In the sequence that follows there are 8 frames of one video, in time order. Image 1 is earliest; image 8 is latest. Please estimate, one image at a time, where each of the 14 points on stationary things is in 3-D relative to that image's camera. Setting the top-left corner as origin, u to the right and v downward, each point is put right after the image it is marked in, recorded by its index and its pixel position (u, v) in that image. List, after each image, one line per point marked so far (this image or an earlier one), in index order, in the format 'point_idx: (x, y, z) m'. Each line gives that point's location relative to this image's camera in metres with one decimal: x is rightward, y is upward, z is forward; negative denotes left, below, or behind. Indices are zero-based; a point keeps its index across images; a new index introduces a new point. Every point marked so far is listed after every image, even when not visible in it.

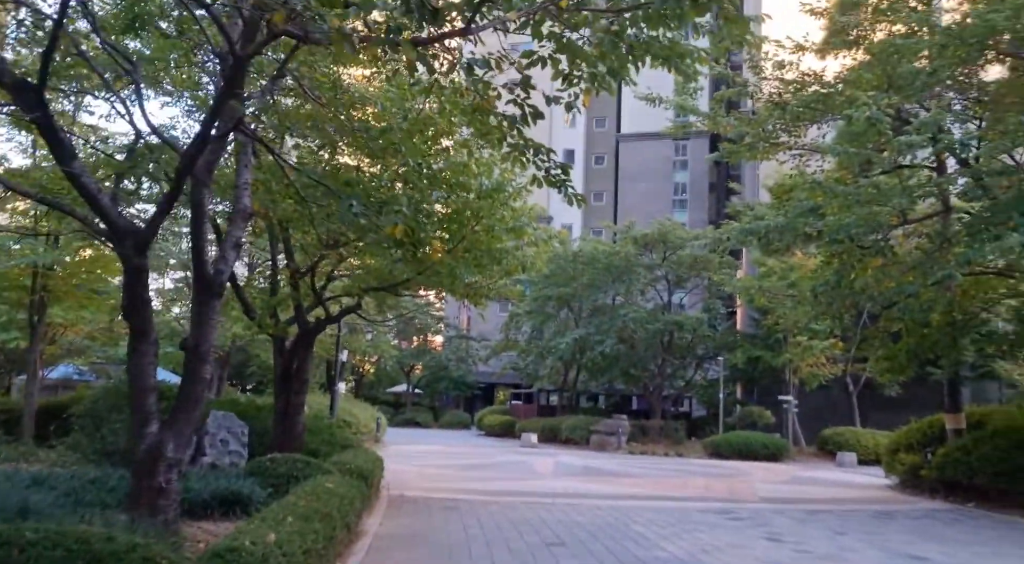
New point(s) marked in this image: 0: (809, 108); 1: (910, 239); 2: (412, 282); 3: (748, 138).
0: (+4.7, +2.8, +14.1) m
1: (+6.3, +0.7, +14.1) m
2: (-1.4, 0.0, +12.3) m
3: (+3.9, +2.4, +14.5) m
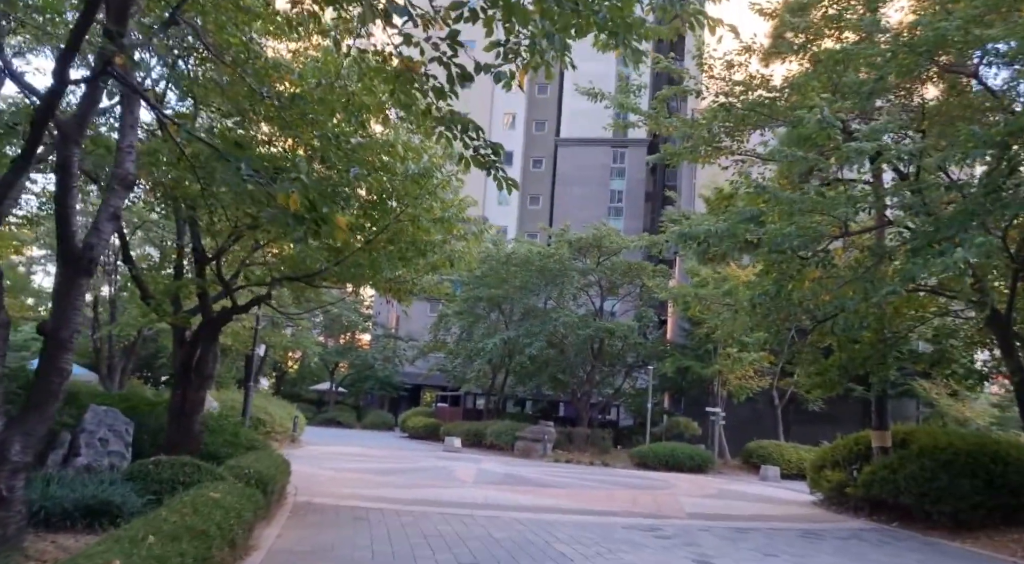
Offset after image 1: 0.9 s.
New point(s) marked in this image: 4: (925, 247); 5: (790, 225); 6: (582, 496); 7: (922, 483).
0: (+3.7, +2.6, +13.7) m
1: (+5.2, +0.5, +13.8) m
2: (-2.3, +0.1, +11.4) m
3: (+2.9, +2.2, +14.0) m
4: (+5.2, +0.6, +11.1) m
5: (+3.9, +0.9, +12.6) m
6: (+1.2, -3.8, +15.9) m
7: (+6.8, -3.4, +14.8) m
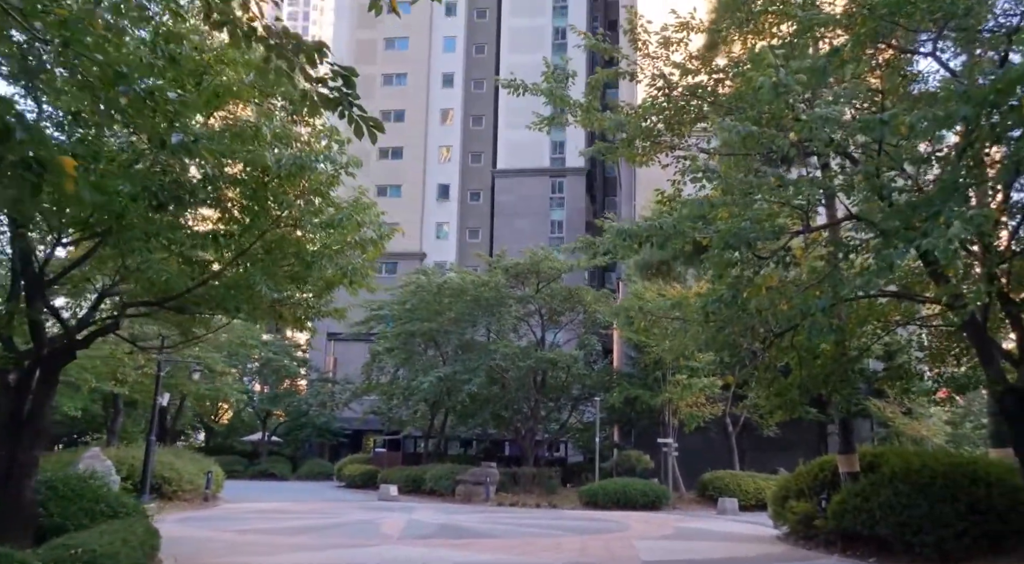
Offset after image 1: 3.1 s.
0: (+2.5, +2.5, +12.2) m
1: (+4.1, +0.4, +12.3) m
2: (-3.3, -0.2, +9.5) m
3: (+1.7, +2.0, +12.5) m
4: (+4.2, +0.6, +9.6) m
5: (+2.8, +0.8, +11.0) m
6: (+0.1, -4.1, +13.9) m
7: (+5.8, -3.4, +13.2) m
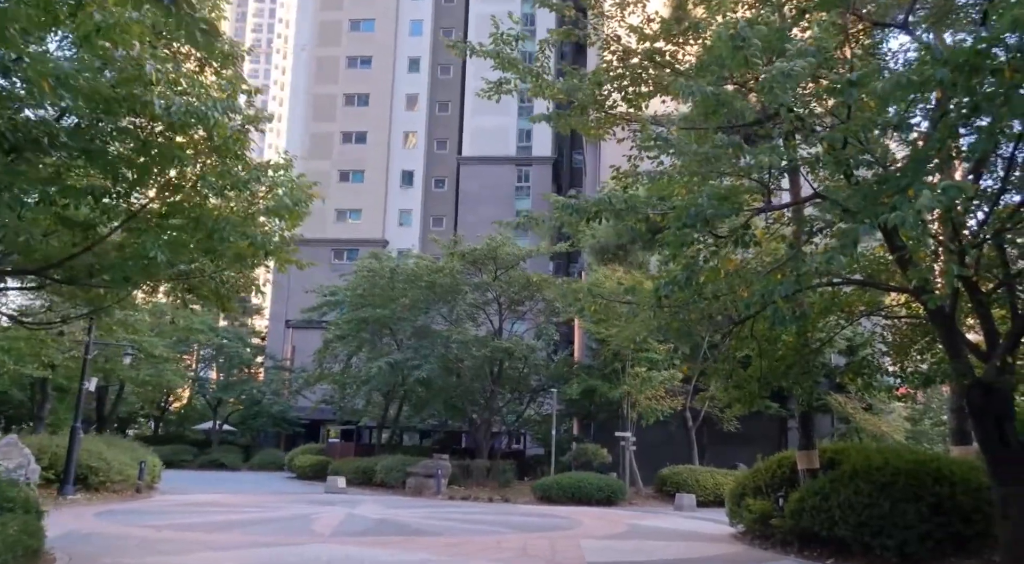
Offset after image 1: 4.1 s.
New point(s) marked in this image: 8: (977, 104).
0: (+1.8, +2.7, +11.3) m
1: (+3.3, +0.6, +11.5) m
2: (-4.0, +0.1, +8.4) m
3: (+0.9, +2.3, +11.6) m
4: (+3.5, +0.8, +8.8) m
5: (+2.1, +1.0, +10.2) m
6: (-0.8, -3.8, +13.1) m
7: (+4.9, -3.2, +12.5) m
8: (+4.2, +1.6, +8.1) m
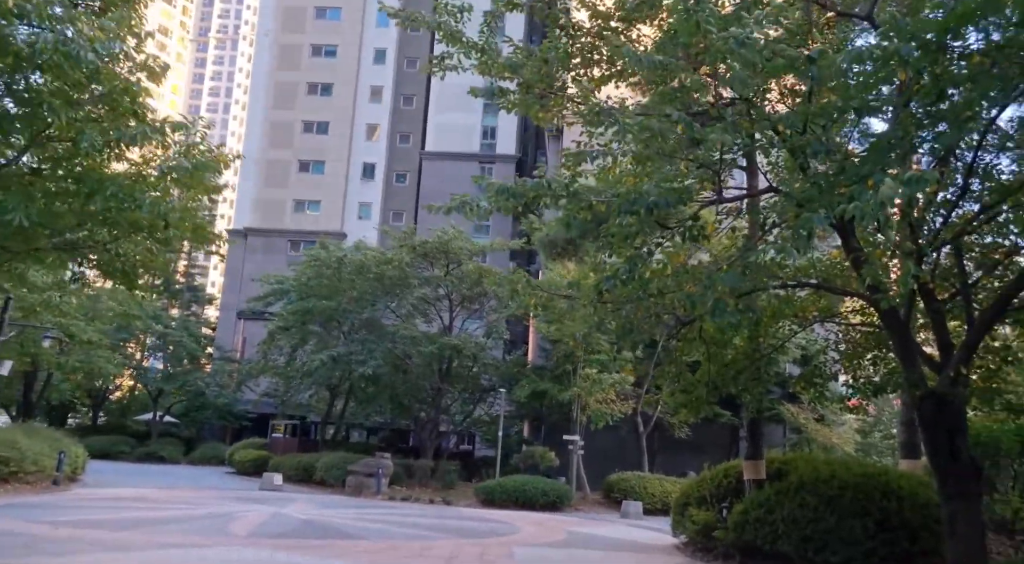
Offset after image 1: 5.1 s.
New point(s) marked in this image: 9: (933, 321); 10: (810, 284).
0: (+1.1, +2.8, +10.7) m
1: (+2.5, +0.6, +10.9) m
2: (-4.6, +0.4, +7.5) m
3: (+0.2, +2.4, +10.9) m
4: (+2.9, +0.8, +8.2) m
5: (+1.4, +1.1, +9.5) m
6: (-1.8, -3.7, +12.3) m
7: (+3.9, -3.3, +12.0) m
8: (+3.6, +1.6, +7.5) m
9: (+5.5, -0.5, +11.7) m
10: (+4.0, 0.0, +12.0) m
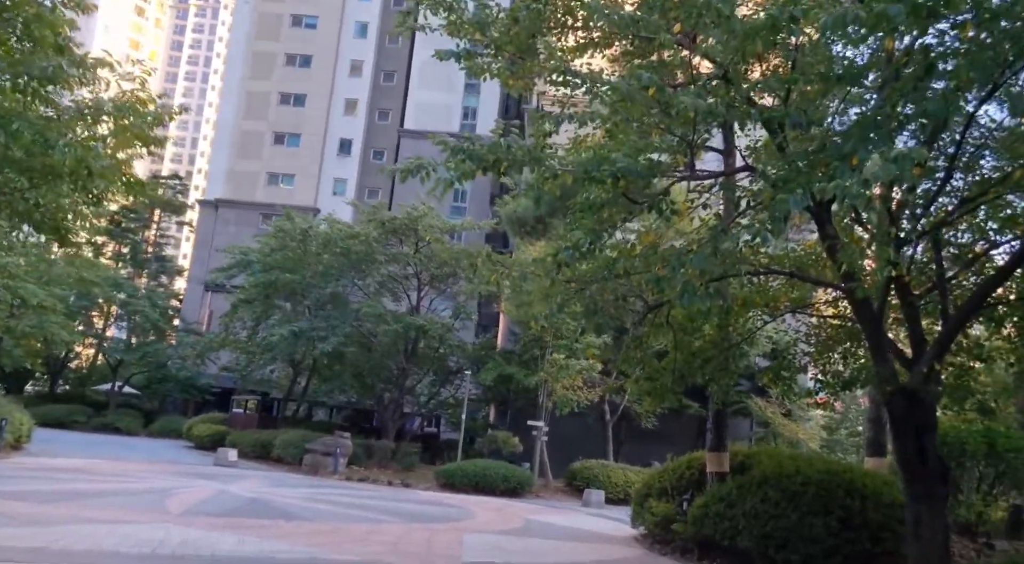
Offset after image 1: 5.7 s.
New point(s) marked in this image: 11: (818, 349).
0: (+0.7, +3.0, +10.1) m
1: (+2.1, +0.8, +10.4) m
2: (-5.0, +0.9, +6.8) m
3: (-0.2, +2.7, +10.3) m
4: (+2.5, +0.9, +7.7) m
5: (+1.0, +1.3, +9.0) m
6: (-2.4, -3.3, +11.7) m
7: (+3.3, -3.1, +11.6) m
8: (+3.3, +1.7, +7.0) m
9: (+5.0, -0.4, +11.2) m
10: (+3.5, +0.1, +11.5) m
11: (+4.8, -1.0, +13.8) m
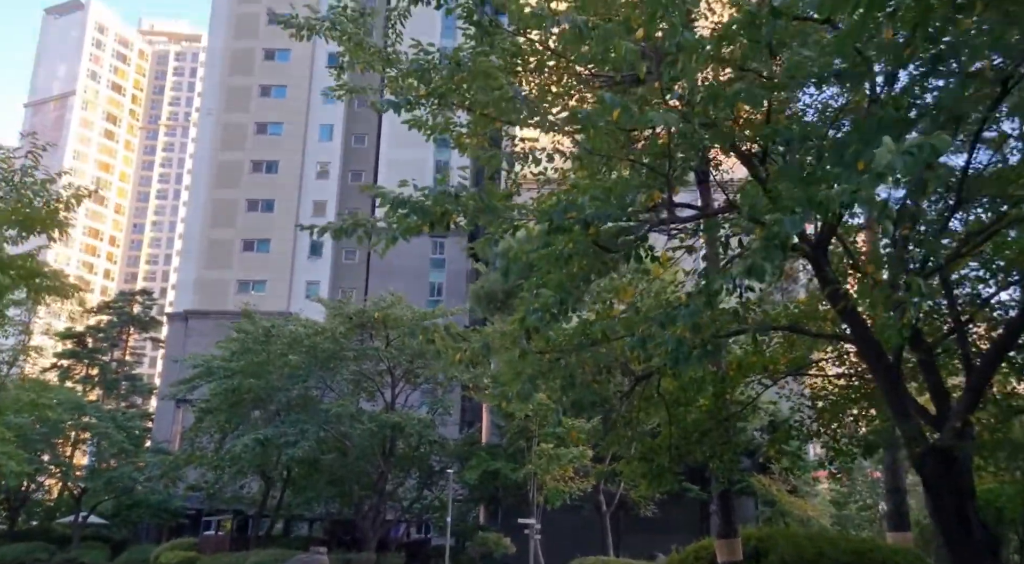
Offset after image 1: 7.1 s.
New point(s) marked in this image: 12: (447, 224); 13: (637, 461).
0: (+0.2, +2.3, +9.1) m
1: (+1.7, +0.2, +9.2) m
2: (-5.3, +0.1, +5.5) m
3: (-0.7, +1.9, +9.2) m
4: (+2.1, +0.6, +6.5) m
5: (+0.6, +0.7, +7.8) m
6: (-2.6, -4.3, +9.9) m
7: (+3.1, -3.8, +10.0) m
8: (+2.9, +1.5, +5.9) m
9: (+4.6, -0.9, +10.0) m
10: (+3.1, -0.5, +10.2) m
11: (+4.4, -1.8, +12.4) m
12: (-0.6, +0.5, +8.1) m
13: (+1.6, -2.3, +11.5) m
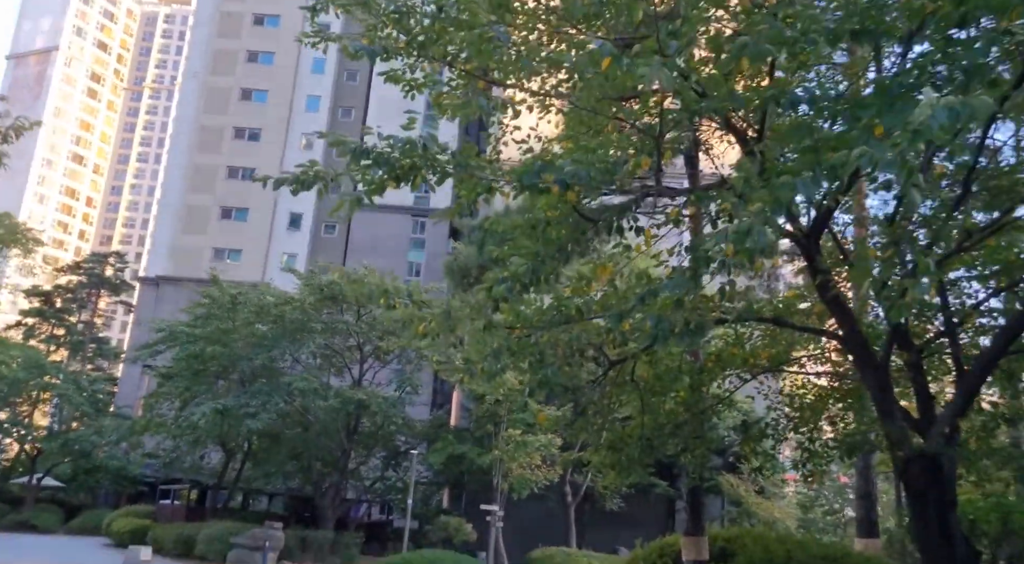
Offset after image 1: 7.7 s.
0: (0.0, +2.6, +8.5) m
1: (+1.4, +0.4, +8.6) m
2: (-5.5, +0.7, +4.8) m
3: (-0.9, +2.2, +8.6) m
4: (+1.9, +0.7, +6.0) m
5: (+0.4, +1.0, +7.2) m
6: (-3.1, -3.9, +9.3) m
7: (+2.6, -3.6, +9.5) m
8: (+2.7, +1.6, +5.4) m
9: (+4.3, -0.9, +9.5) m
10: (+2.8, -0.4, +9.7) m
11: (+4.0, -1.7, +11.9) m
12: (-0.8, +0.8, +7.5) m
13: (+1.2, -2.1, +11.0) m
